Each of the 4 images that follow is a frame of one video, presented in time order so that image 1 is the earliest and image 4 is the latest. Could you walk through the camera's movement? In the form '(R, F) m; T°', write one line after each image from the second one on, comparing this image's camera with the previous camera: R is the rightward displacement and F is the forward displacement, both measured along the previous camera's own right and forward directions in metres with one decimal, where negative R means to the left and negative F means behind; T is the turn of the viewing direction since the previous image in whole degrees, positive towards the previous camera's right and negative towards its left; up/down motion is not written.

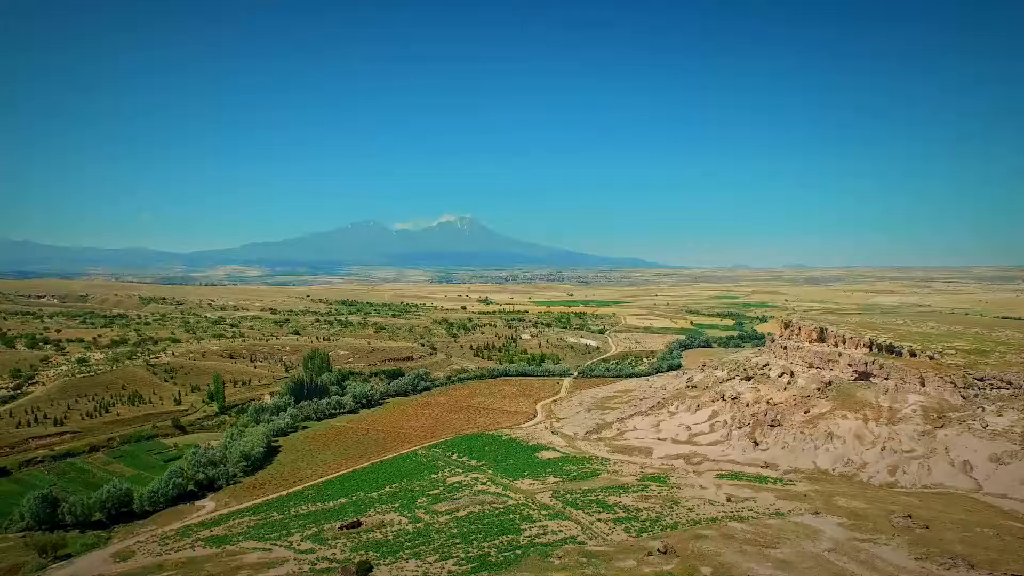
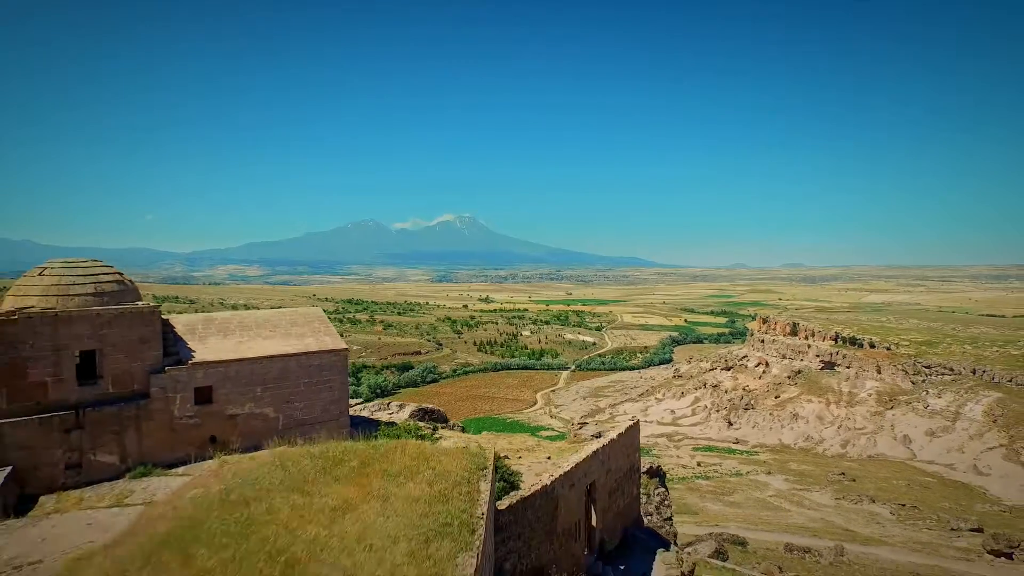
(-0.3, -4.0) m; 0°
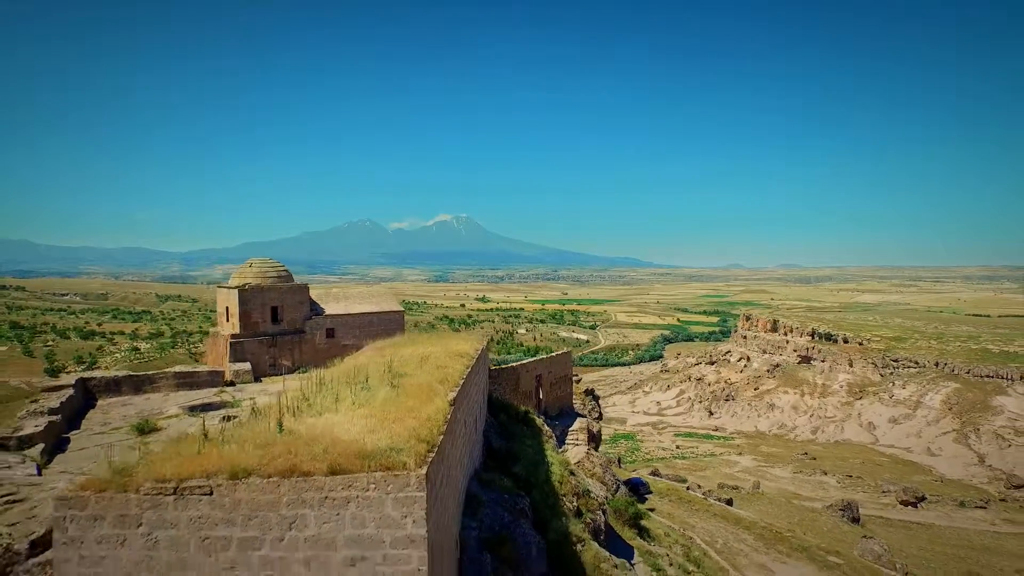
(+0.1, -2.3) m; 0°
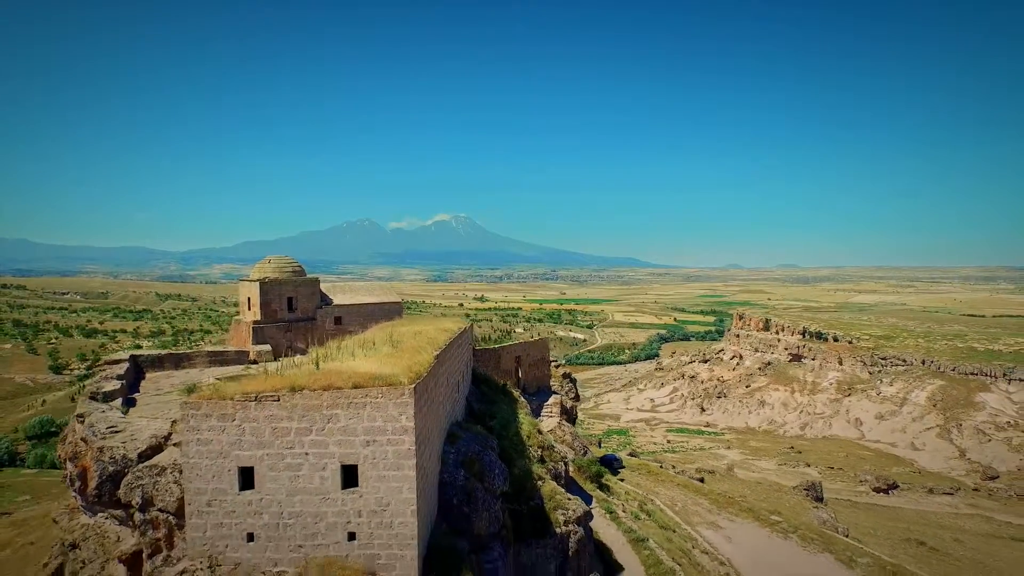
(+0.1, -0.7) m; 0°
